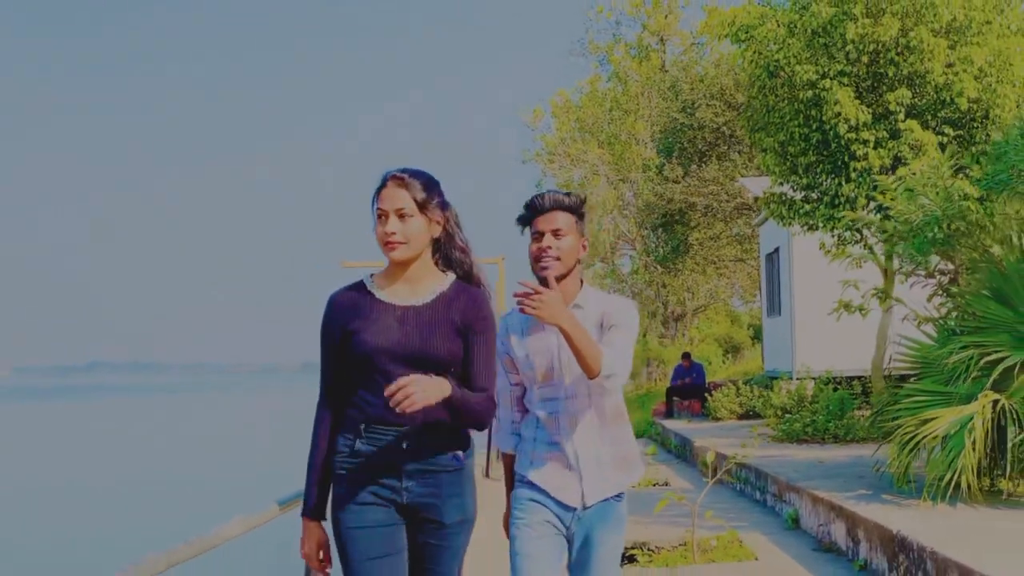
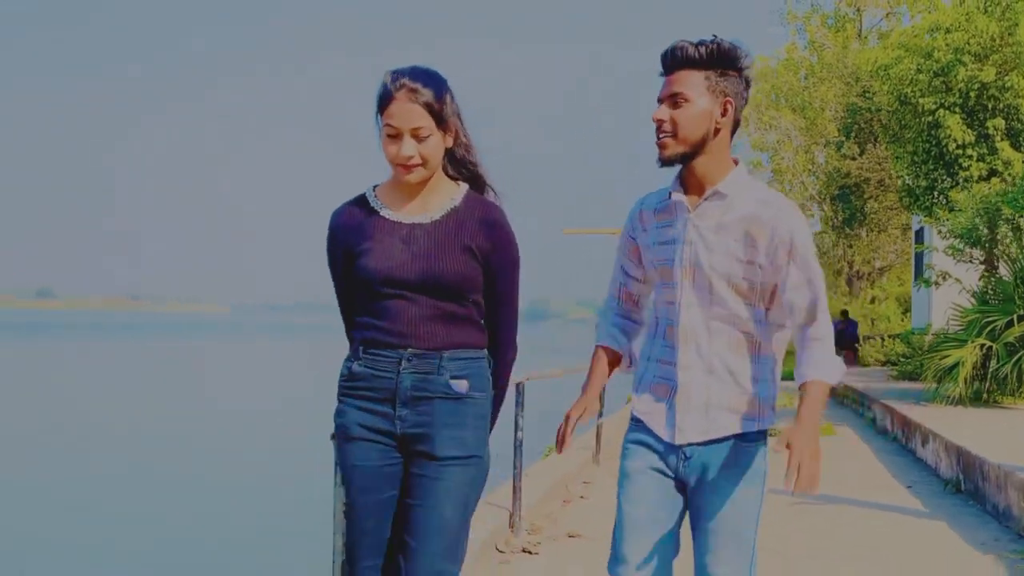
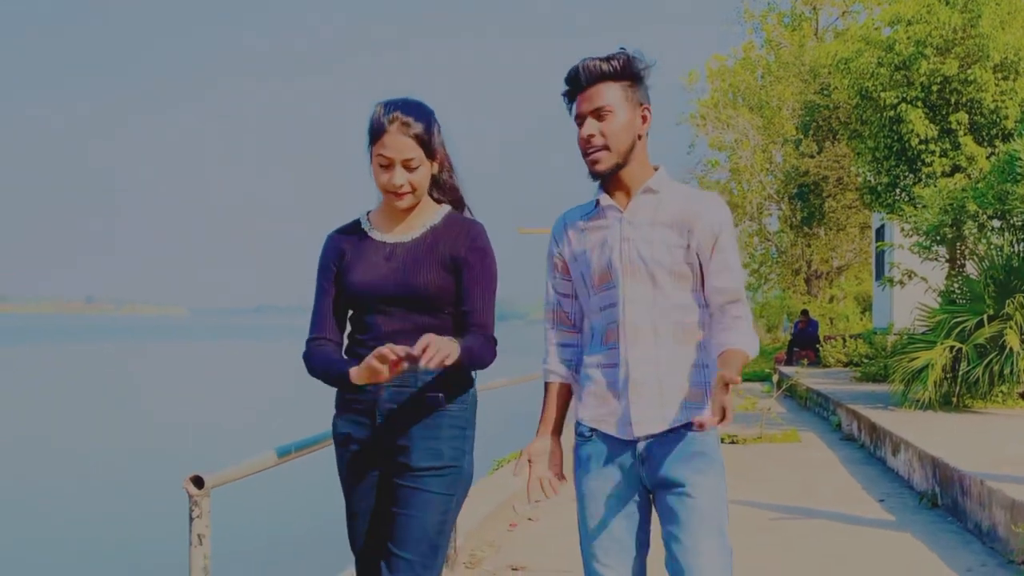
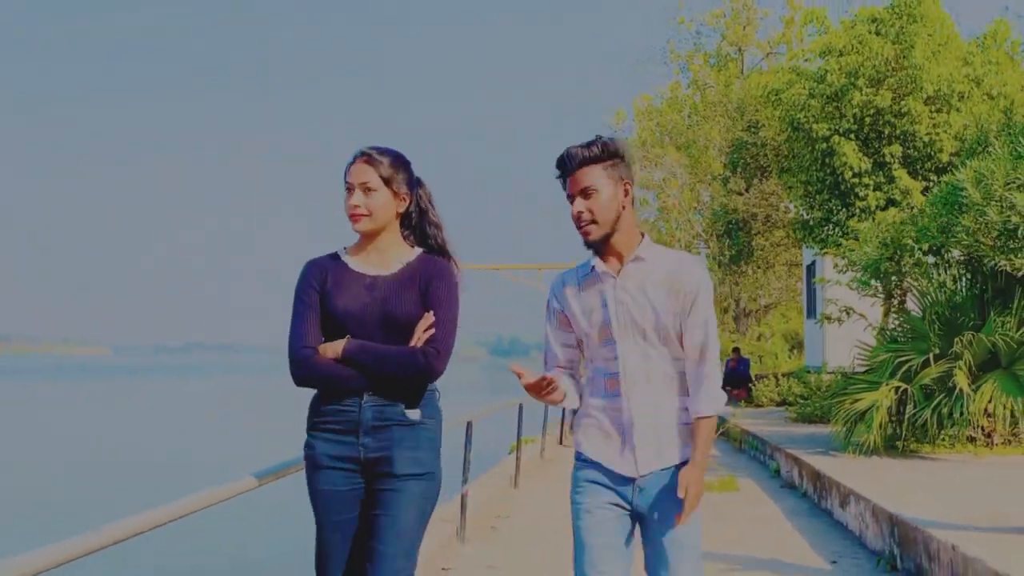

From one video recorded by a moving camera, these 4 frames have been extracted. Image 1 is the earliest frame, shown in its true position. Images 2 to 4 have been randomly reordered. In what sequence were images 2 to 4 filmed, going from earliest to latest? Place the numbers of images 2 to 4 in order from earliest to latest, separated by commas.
4, 3, 2
